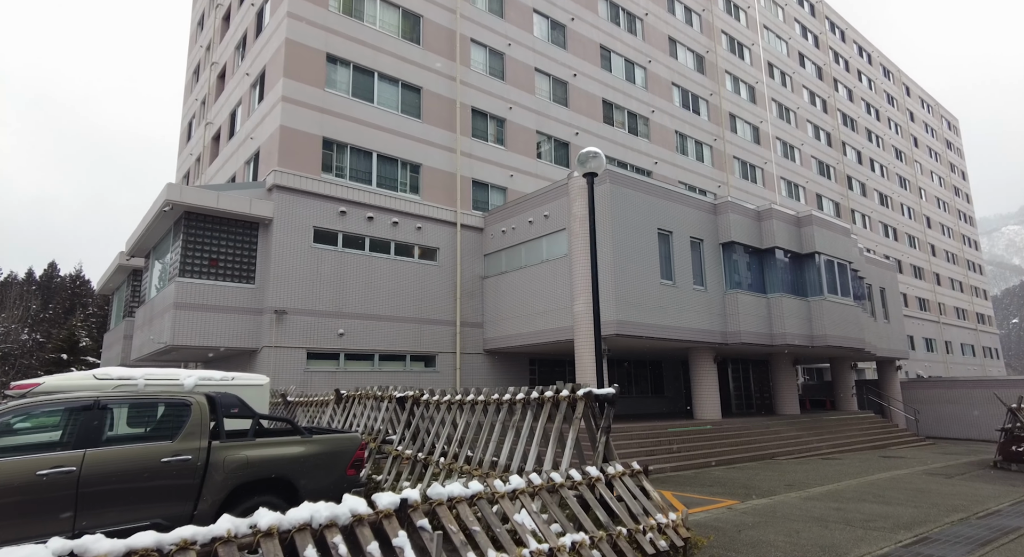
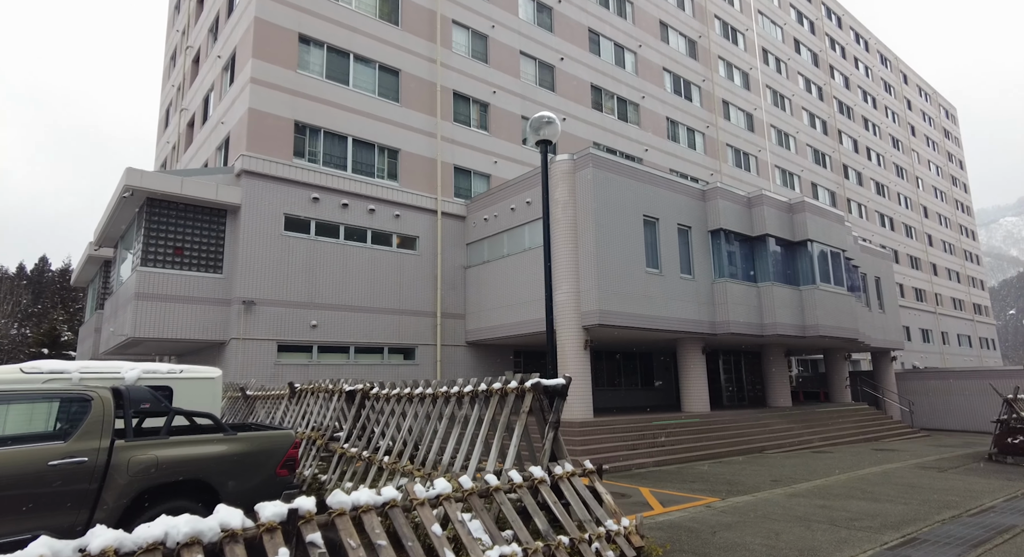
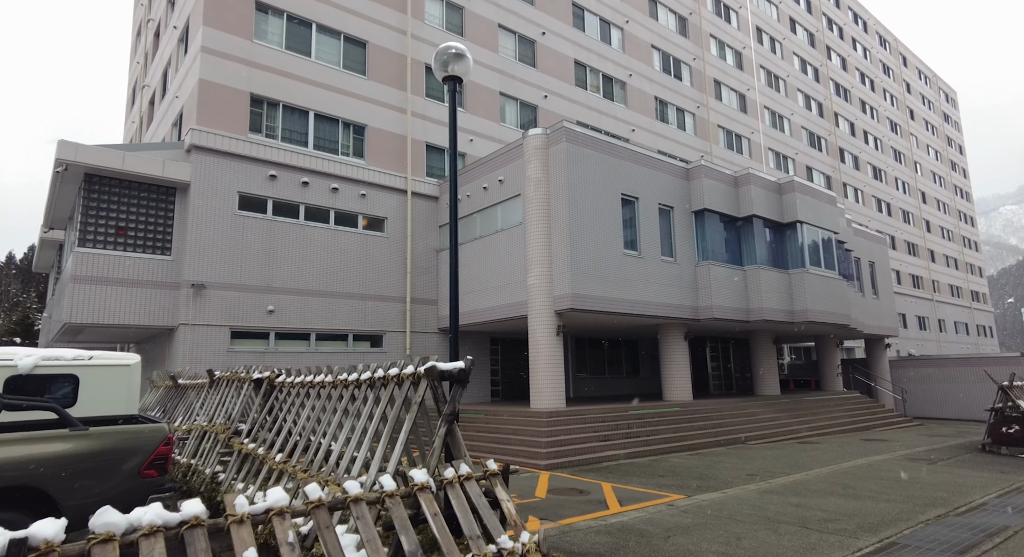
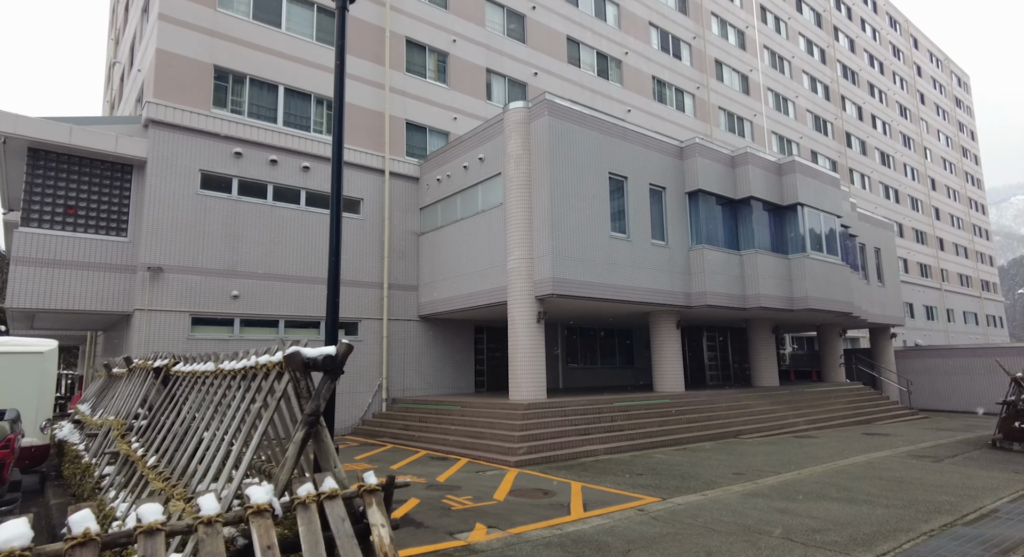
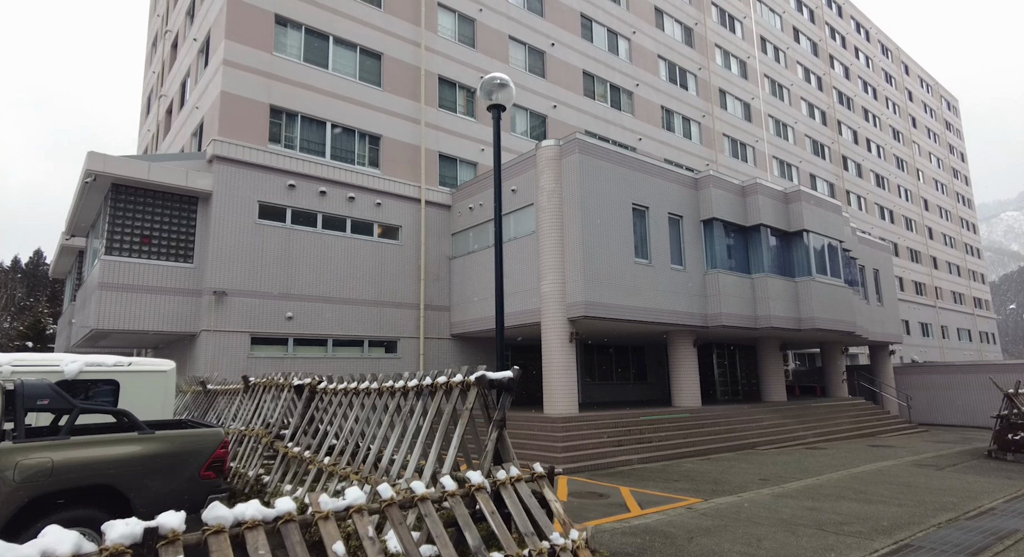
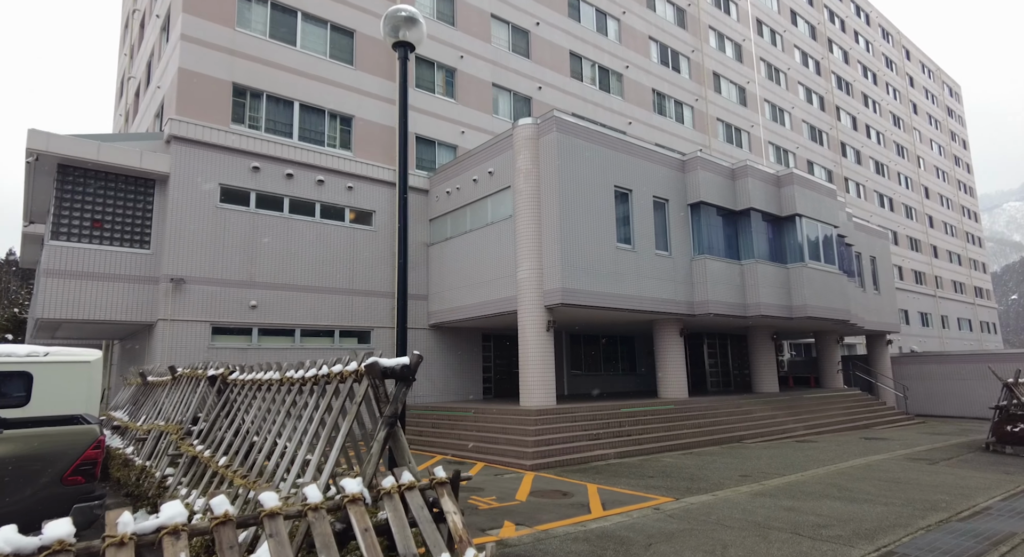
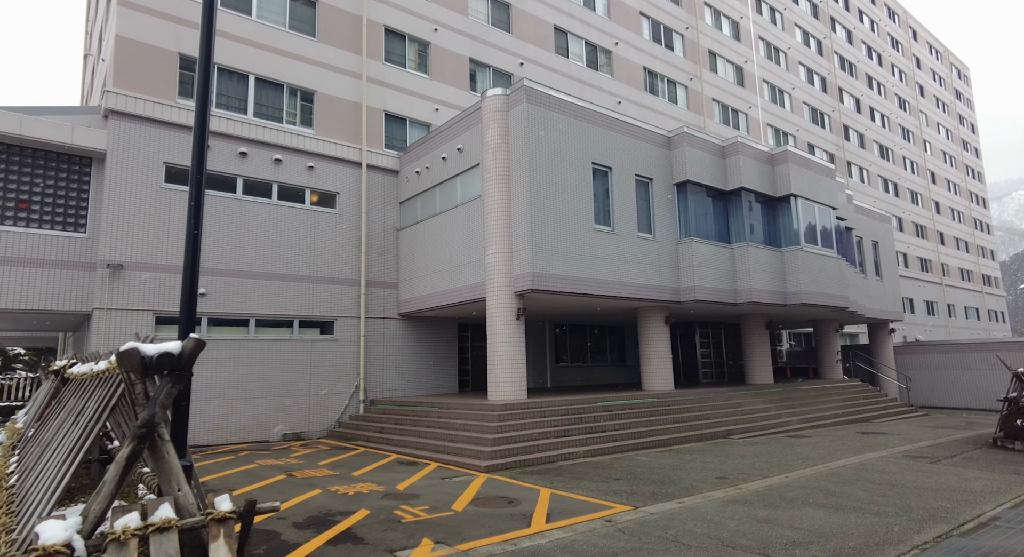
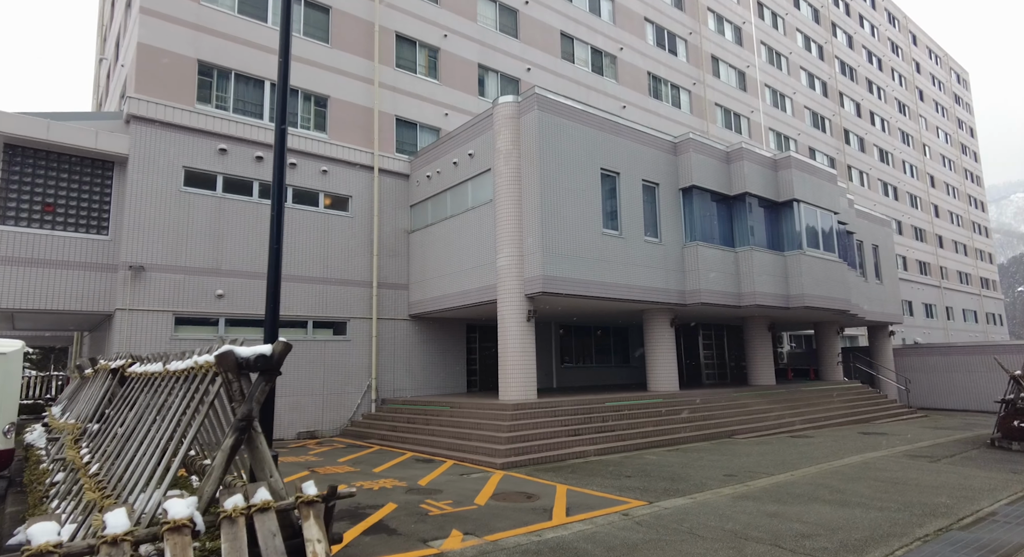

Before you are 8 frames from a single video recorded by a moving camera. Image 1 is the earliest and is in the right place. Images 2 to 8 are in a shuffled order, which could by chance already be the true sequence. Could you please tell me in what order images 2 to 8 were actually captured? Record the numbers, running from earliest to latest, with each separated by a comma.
2, 5, 3, 6, 4, 8, 7
